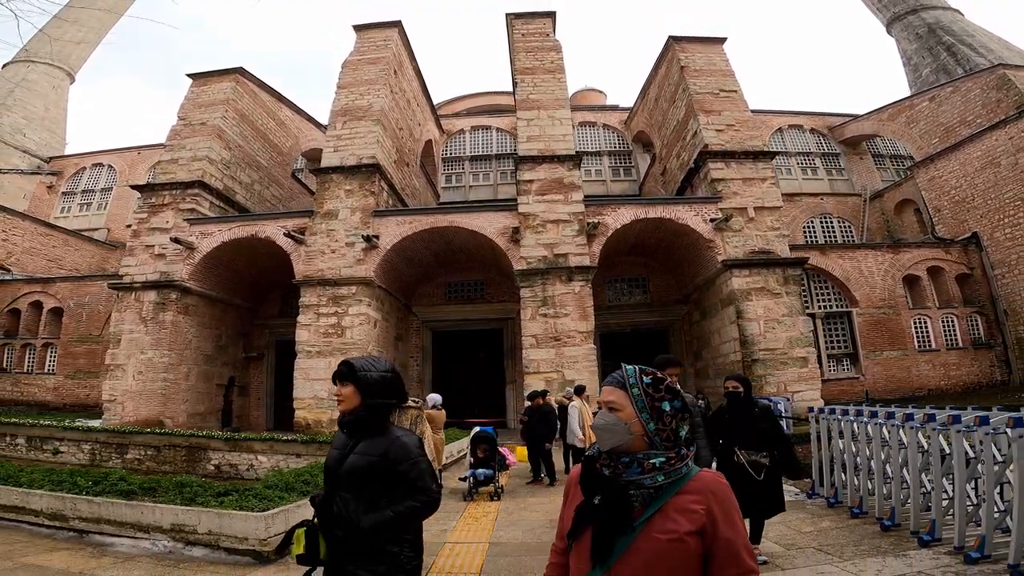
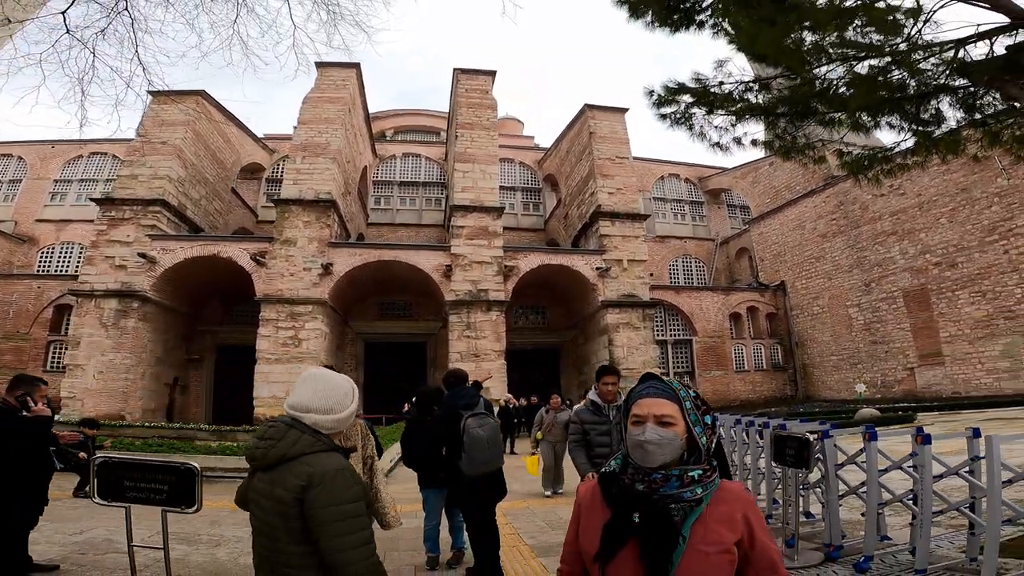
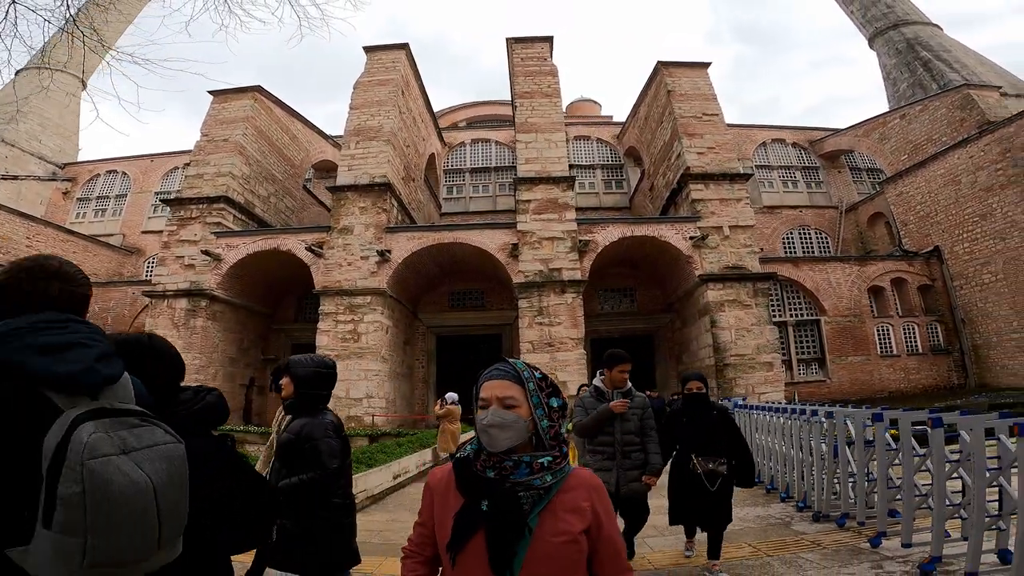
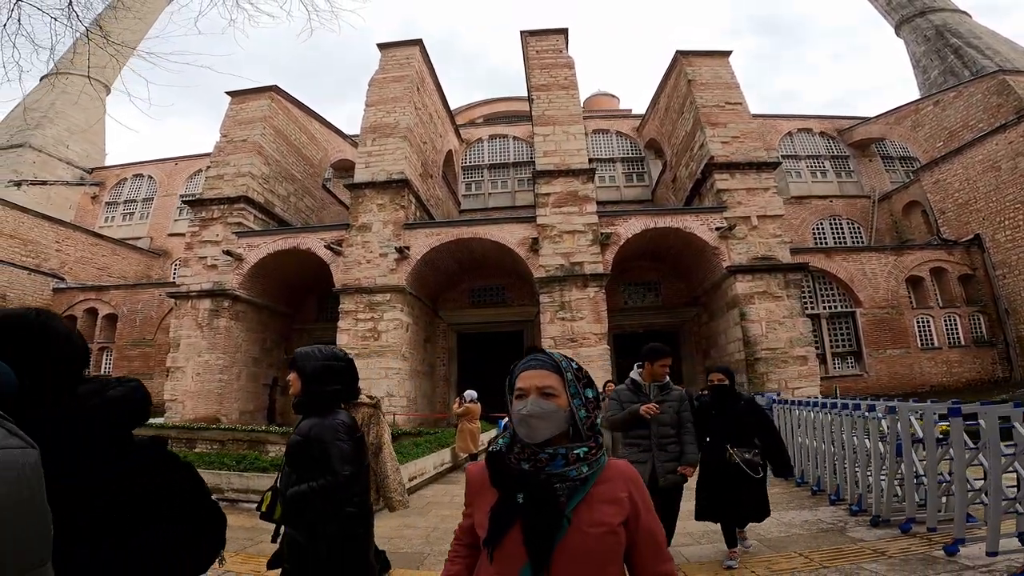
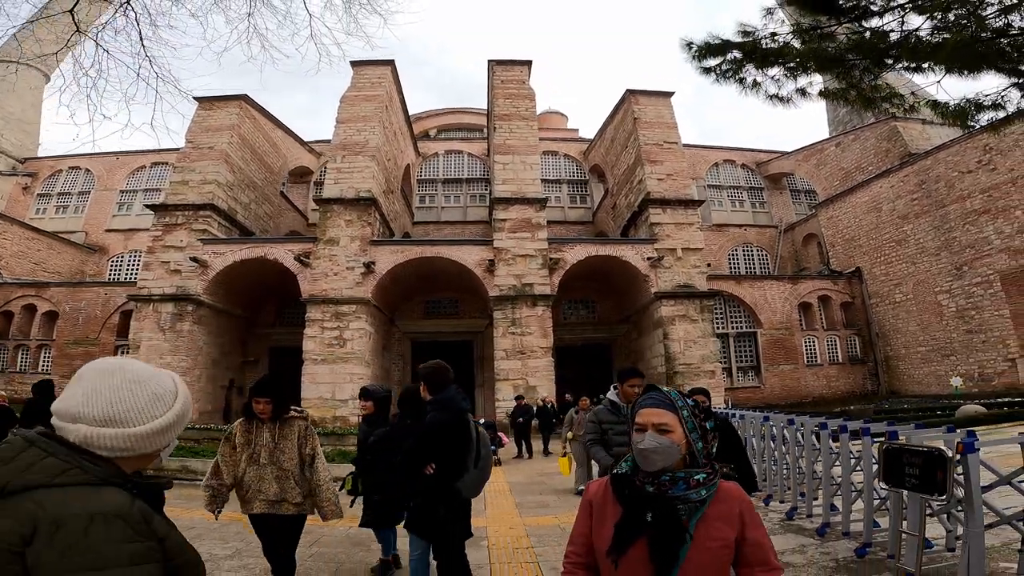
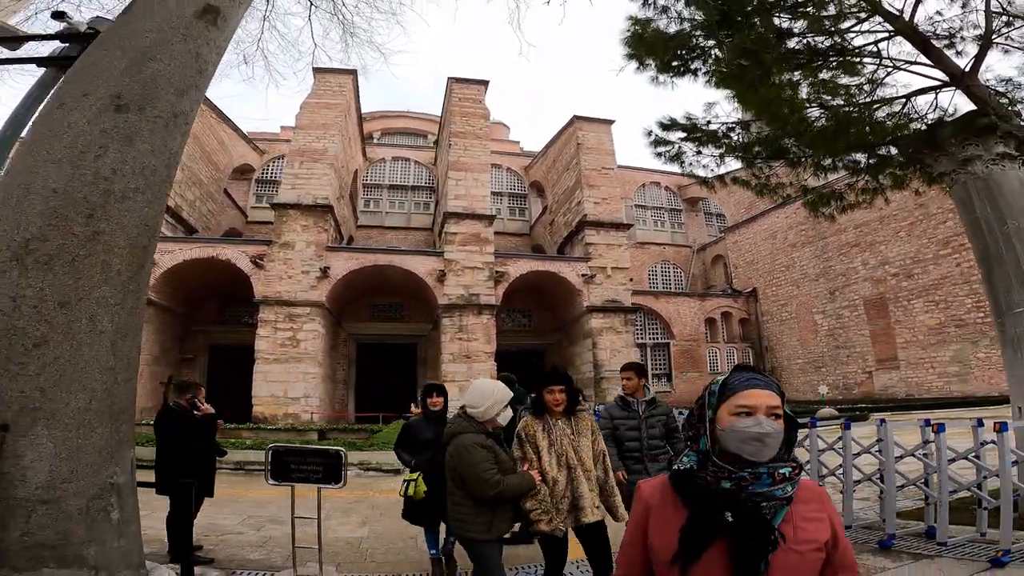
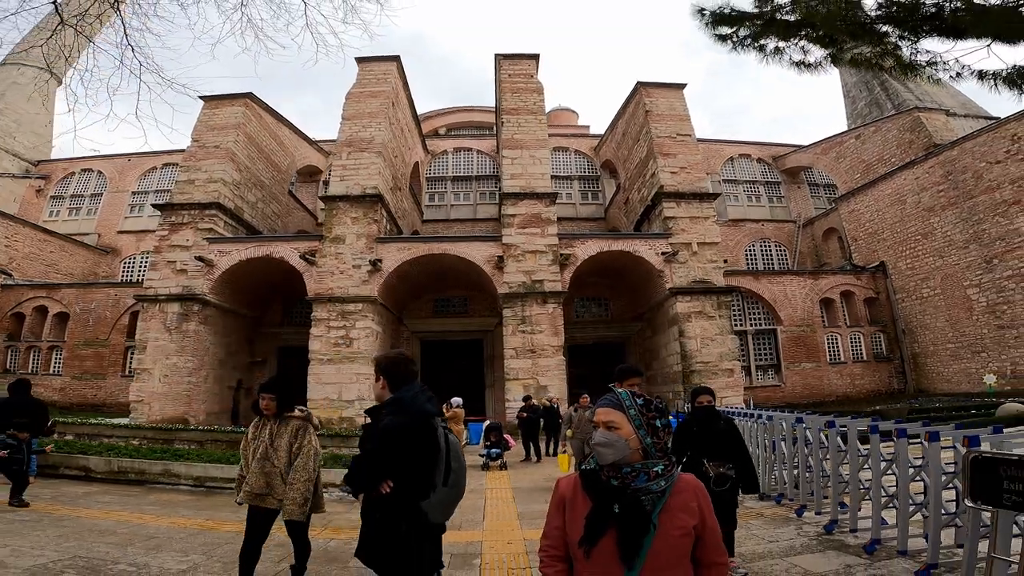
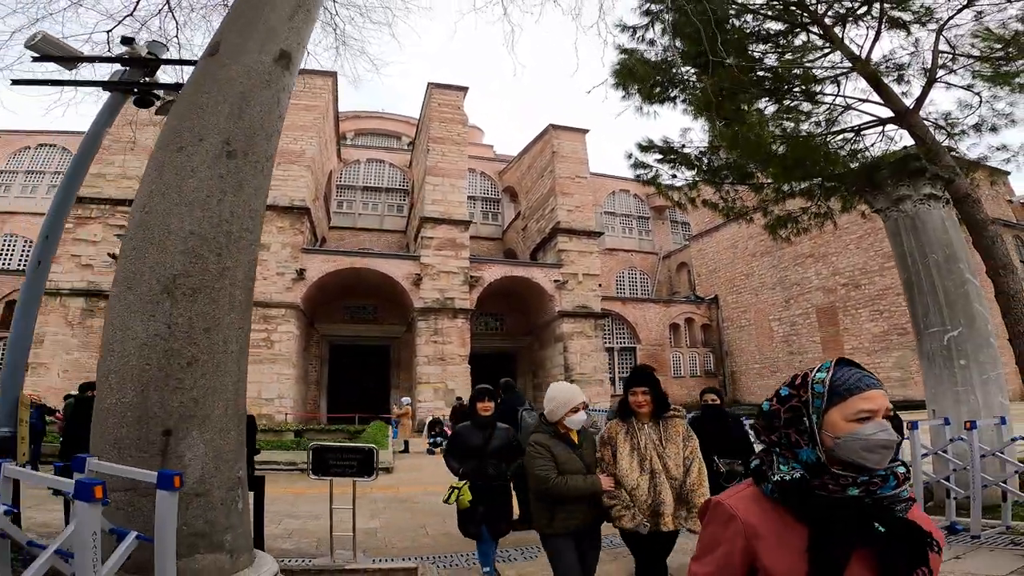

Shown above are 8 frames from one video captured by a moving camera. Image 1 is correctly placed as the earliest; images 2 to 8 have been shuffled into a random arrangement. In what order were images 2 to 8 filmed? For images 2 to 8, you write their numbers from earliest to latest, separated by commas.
4, 3, 7, 5, 2, 6, 8
